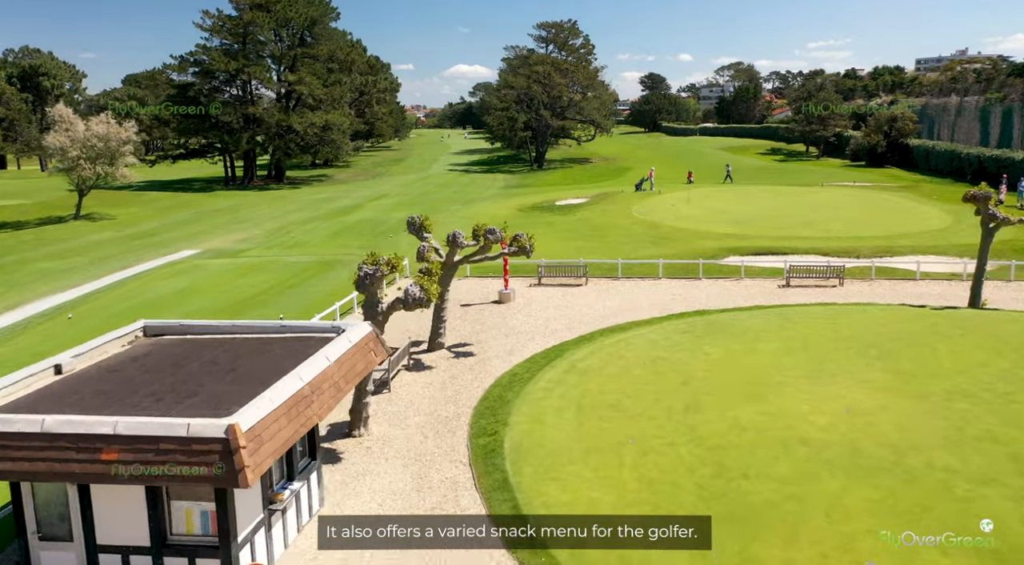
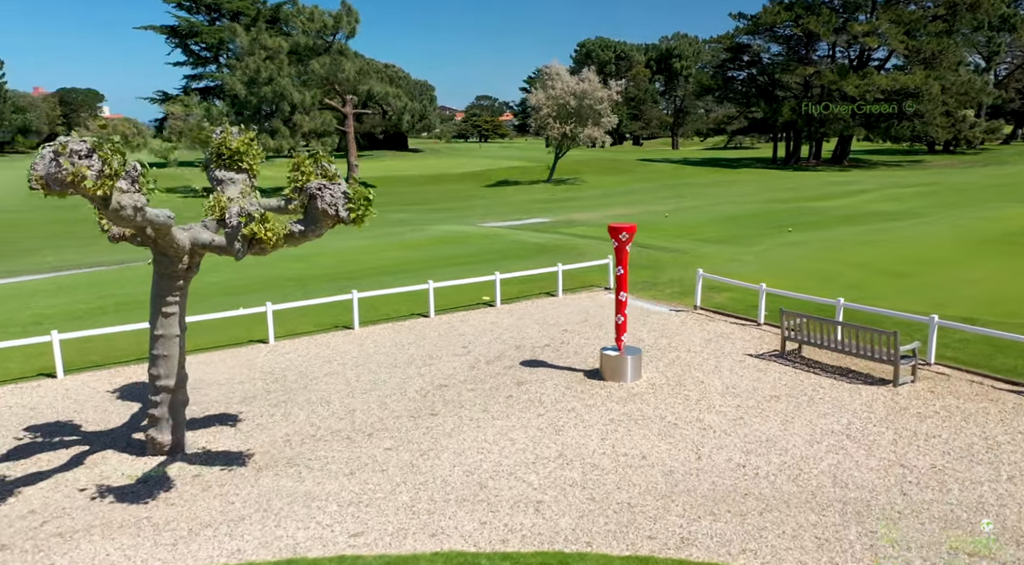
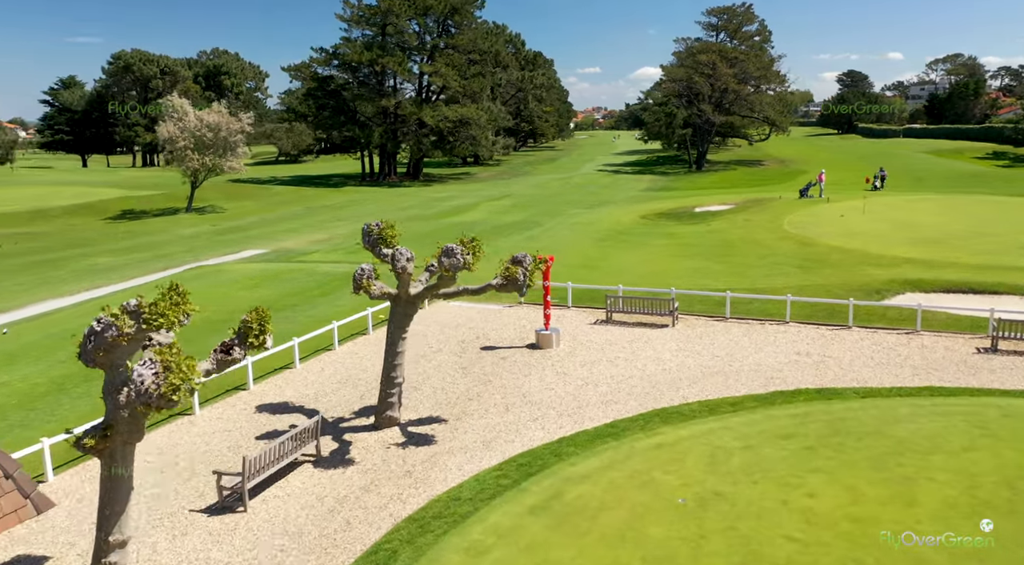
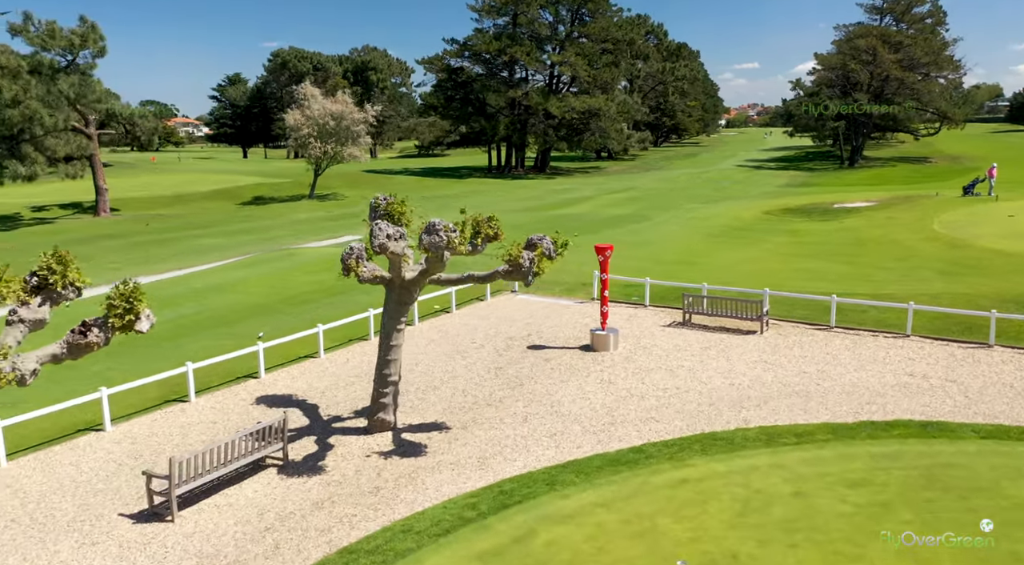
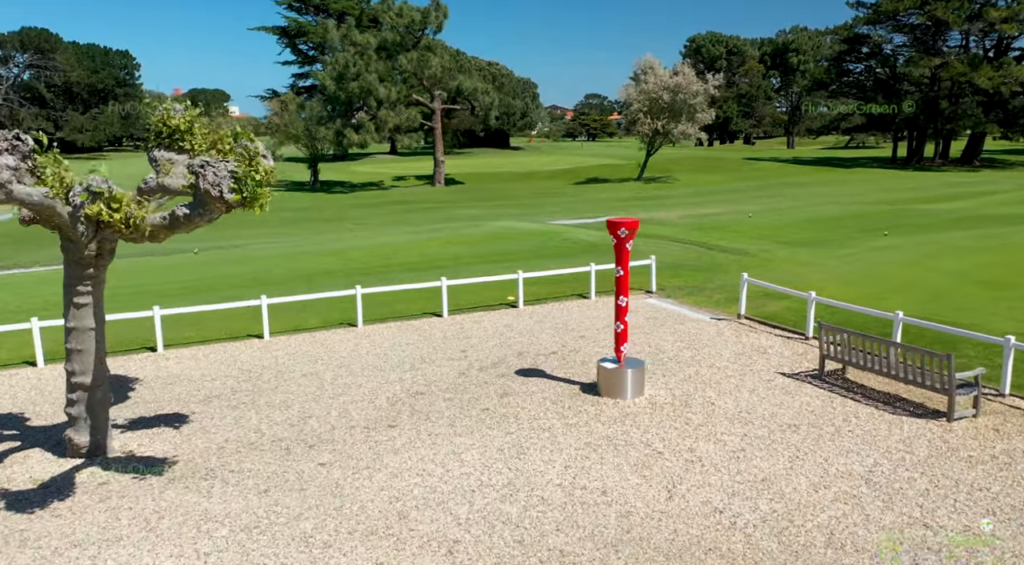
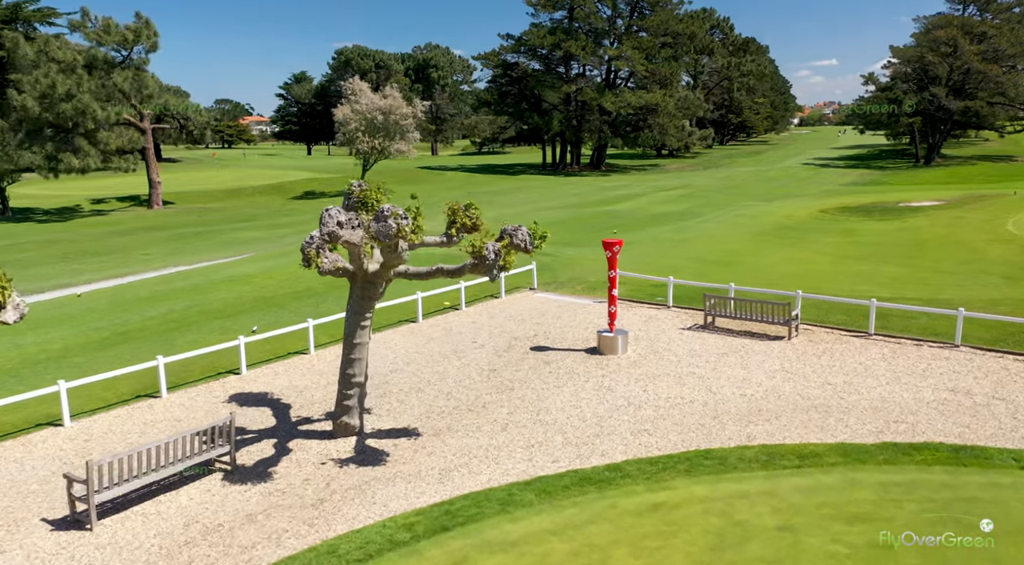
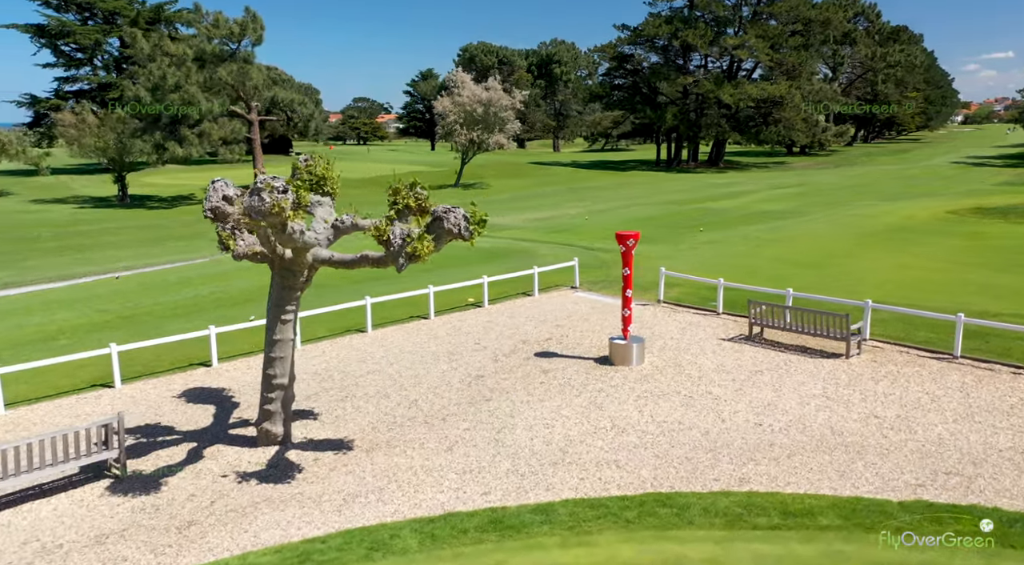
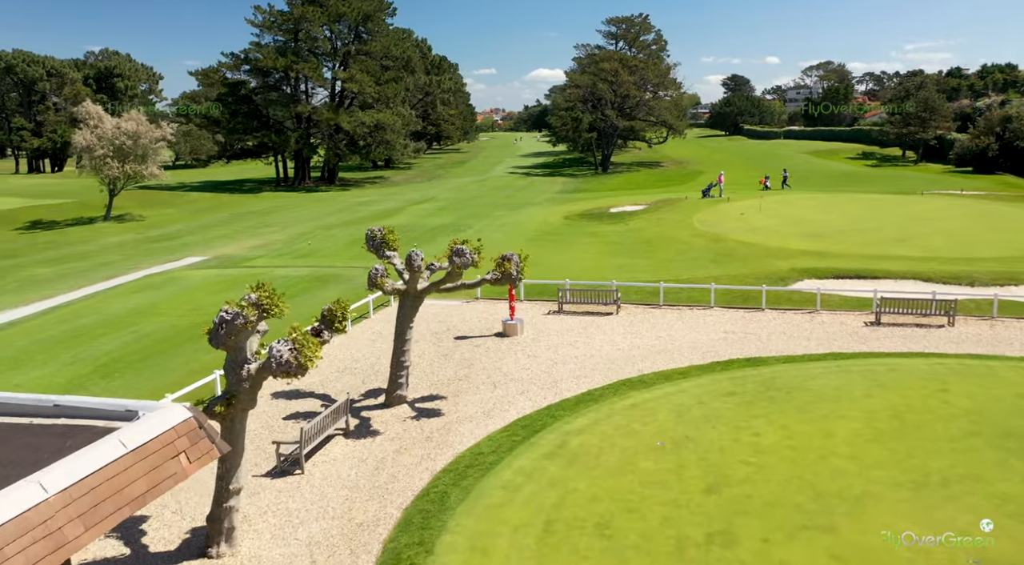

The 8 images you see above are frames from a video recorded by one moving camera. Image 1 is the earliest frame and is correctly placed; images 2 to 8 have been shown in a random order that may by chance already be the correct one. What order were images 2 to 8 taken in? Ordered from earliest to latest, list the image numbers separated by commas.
8, 3, 4, 6, 7, 2, 5
